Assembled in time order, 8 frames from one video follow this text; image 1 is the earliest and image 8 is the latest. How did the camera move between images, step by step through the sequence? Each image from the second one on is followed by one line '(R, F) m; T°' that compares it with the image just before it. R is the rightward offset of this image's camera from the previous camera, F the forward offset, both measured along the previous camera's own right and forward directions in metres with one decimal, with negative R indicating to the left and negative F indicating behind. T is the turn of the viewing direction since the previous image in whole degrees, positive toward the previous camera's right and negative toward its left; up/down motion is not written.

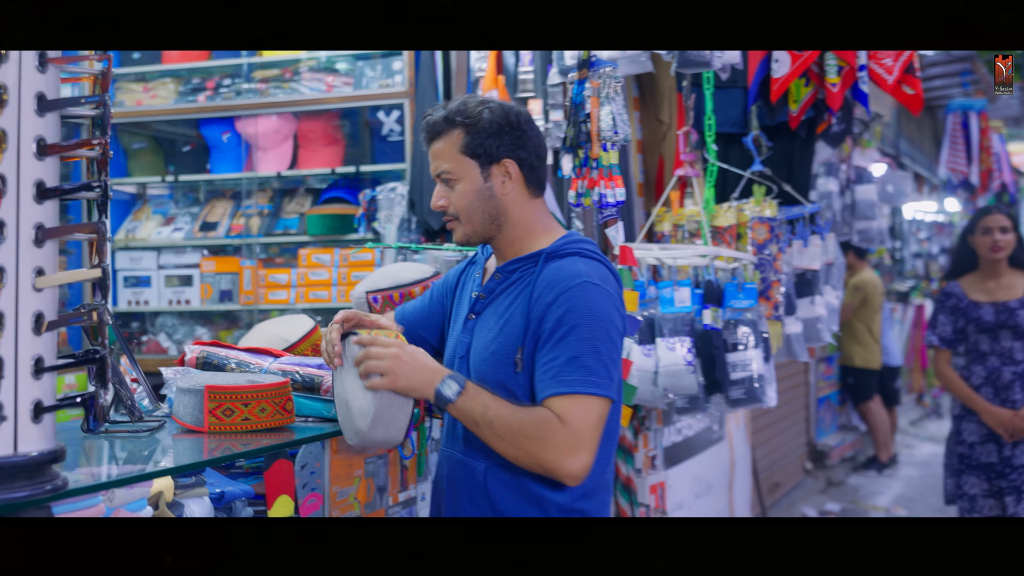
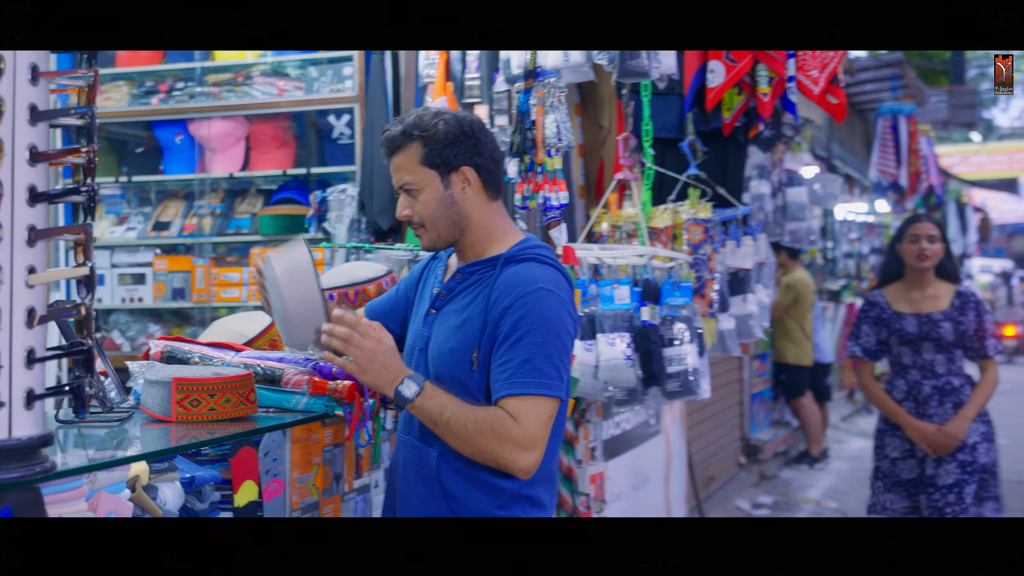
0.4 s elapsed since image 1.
(0.0, -0.2) m; +4°
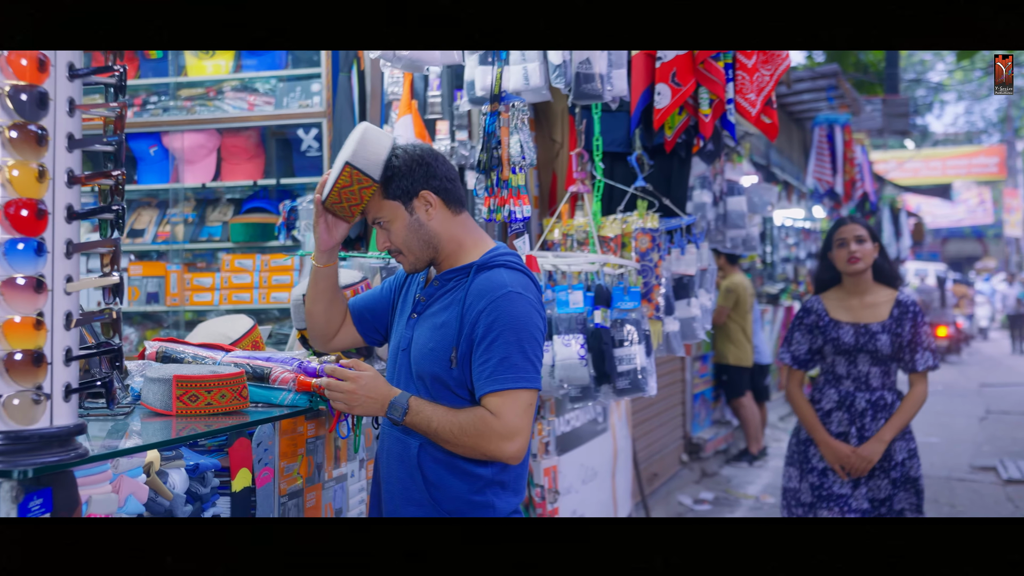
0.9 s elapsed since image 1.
(-0.1, -0.2) m; +4°
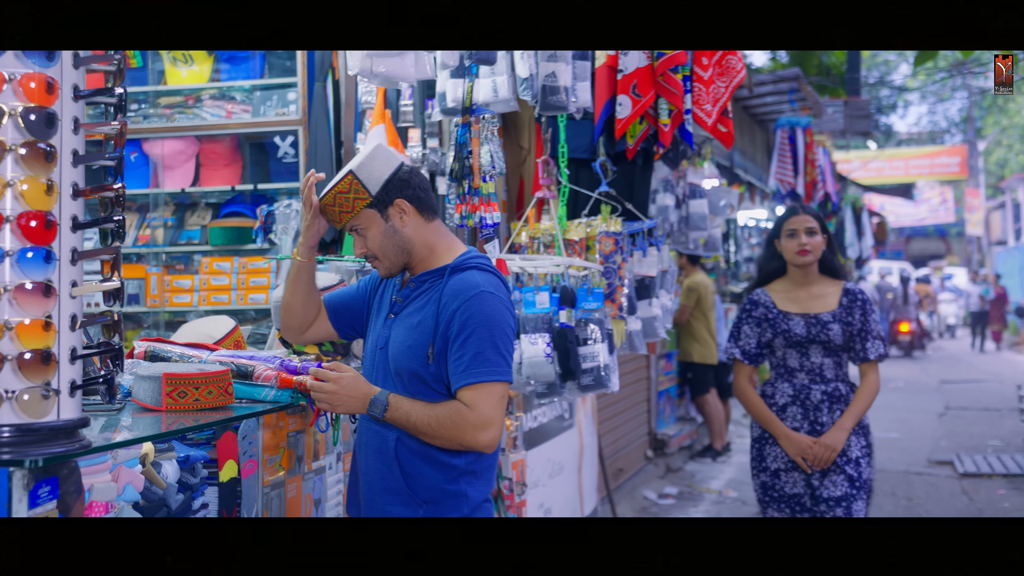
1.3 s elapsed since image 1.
(0.0, -0.2) m; +2°
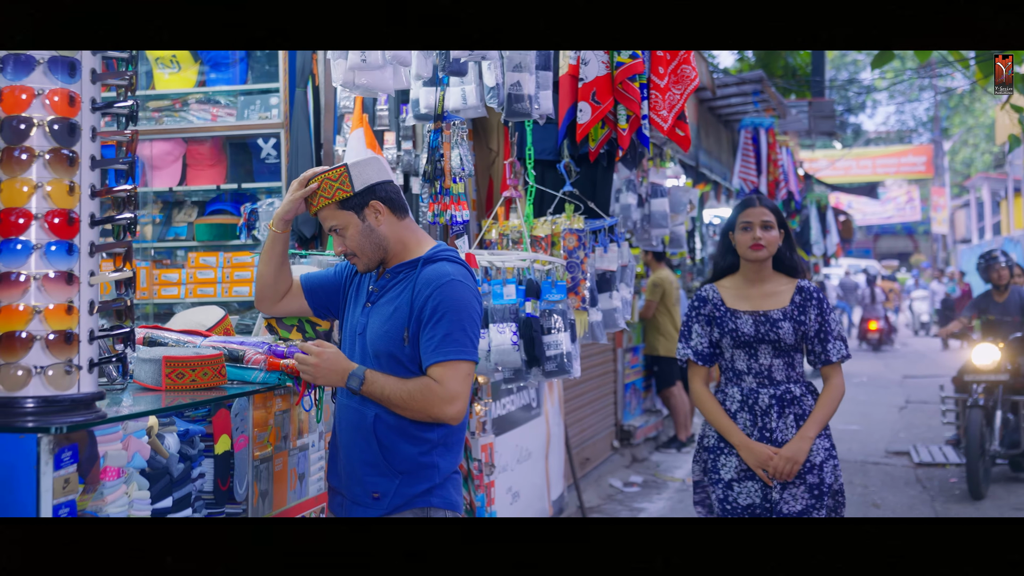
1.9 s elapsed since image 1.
(0.0, -0.3) m; +2°
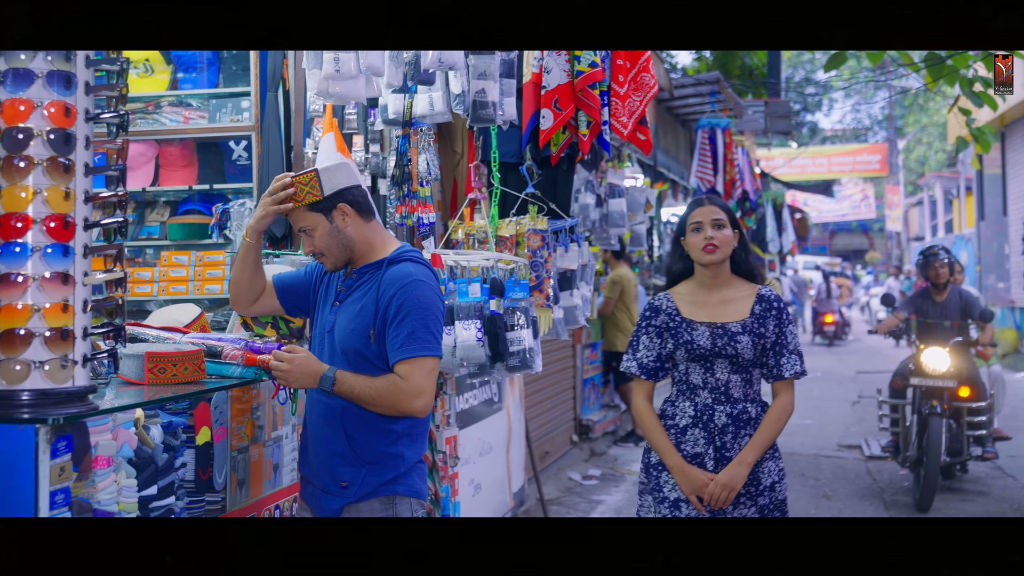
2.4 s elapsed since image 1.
(0.0, -0.2) m; +3°
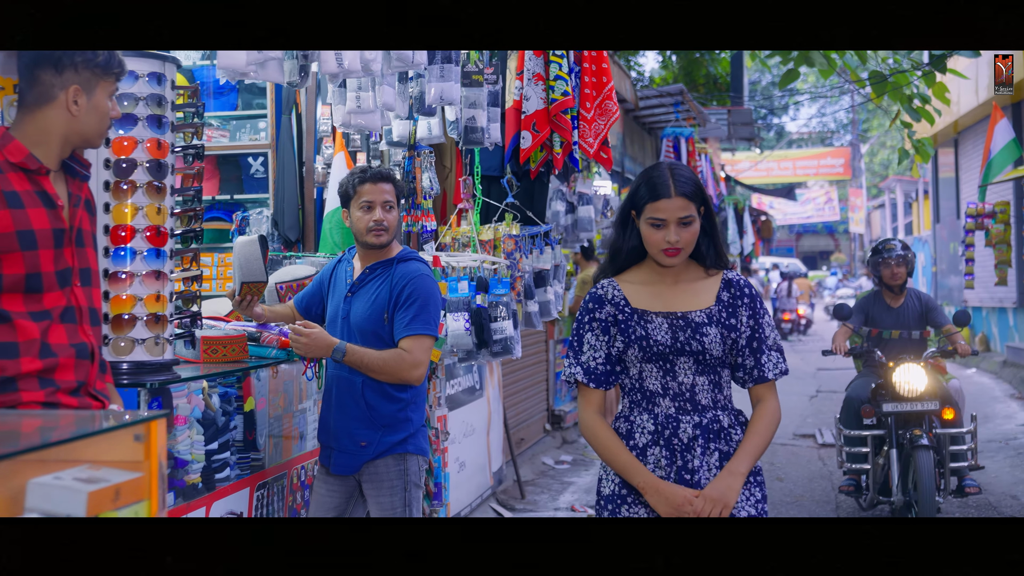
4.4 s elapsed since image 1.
(-0.1, -0.6) m; +2°
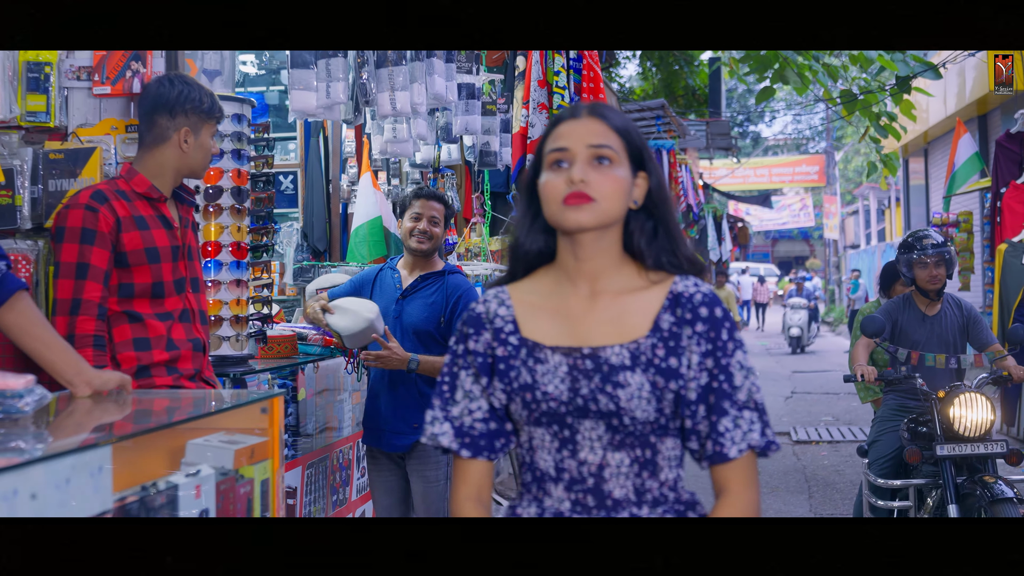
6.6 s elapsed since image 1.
(-0.2, -0.5) m; +2°
